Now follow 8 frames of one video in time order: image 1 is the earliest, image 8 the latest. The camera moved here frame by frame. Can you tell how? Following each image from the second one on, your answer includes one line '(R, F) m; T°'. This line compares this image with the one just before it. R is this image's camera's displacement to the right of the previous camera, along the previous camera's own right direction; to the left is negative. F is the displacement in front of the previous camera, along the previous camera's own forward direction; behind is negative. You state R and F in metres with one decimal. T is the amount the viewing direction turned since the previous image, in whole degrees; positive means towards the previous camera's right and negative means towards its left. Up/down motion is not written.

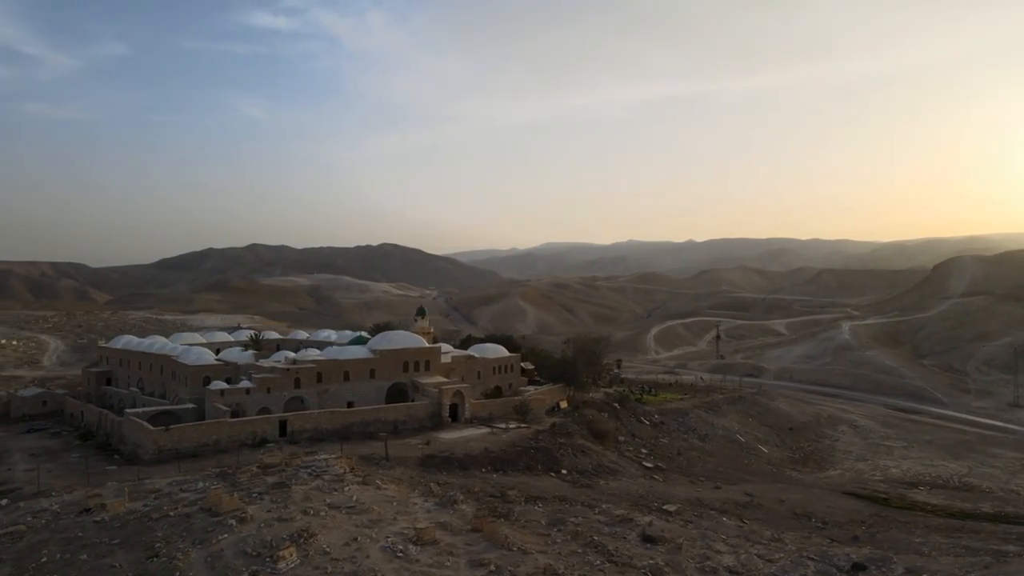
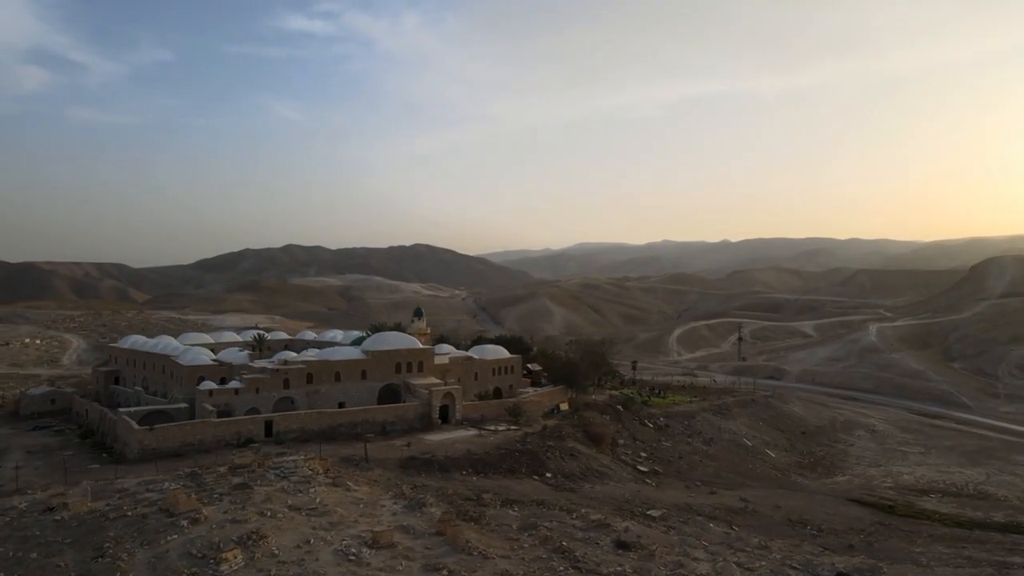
(+1.4, +0.2) m; -2°
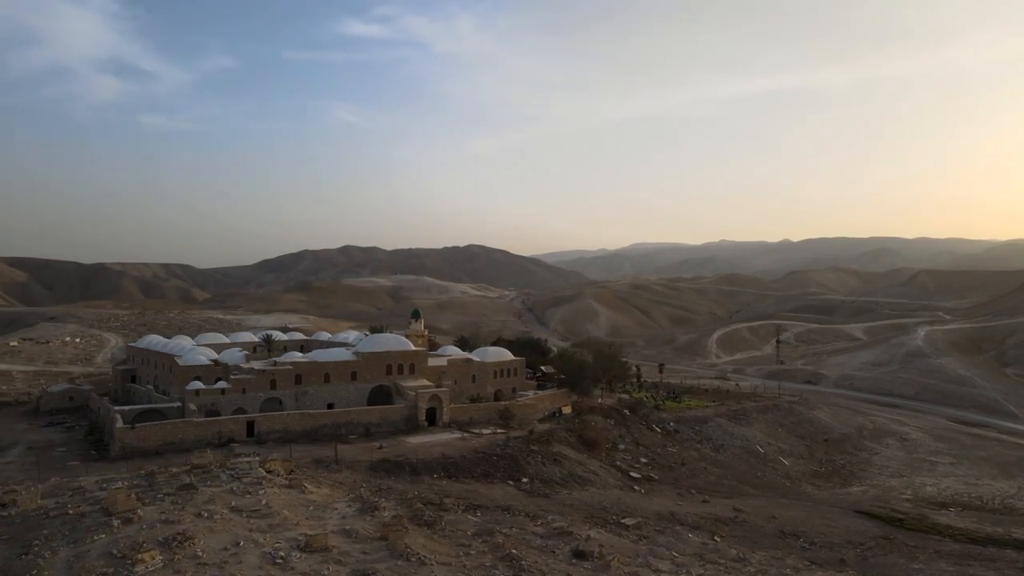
(+2.2, +0.3) m; -4°
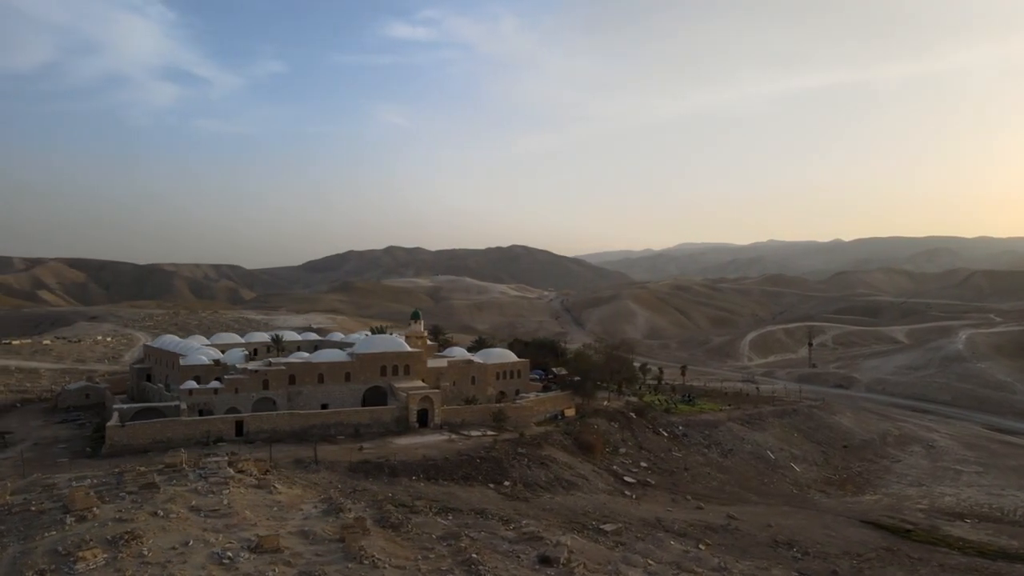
(+1.7, +0.2) m; -3°
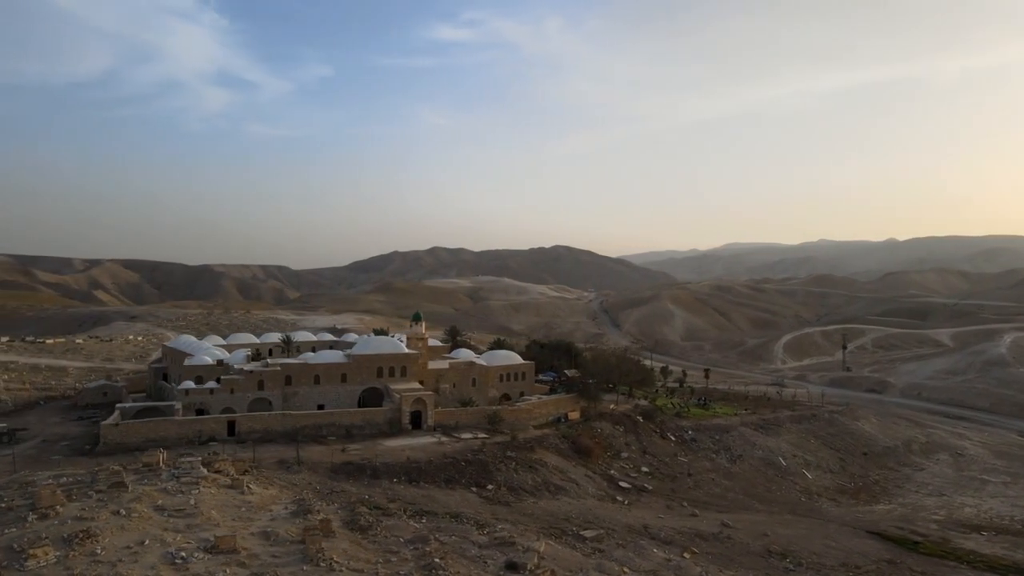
(+1.6, +0.2) m; -3°
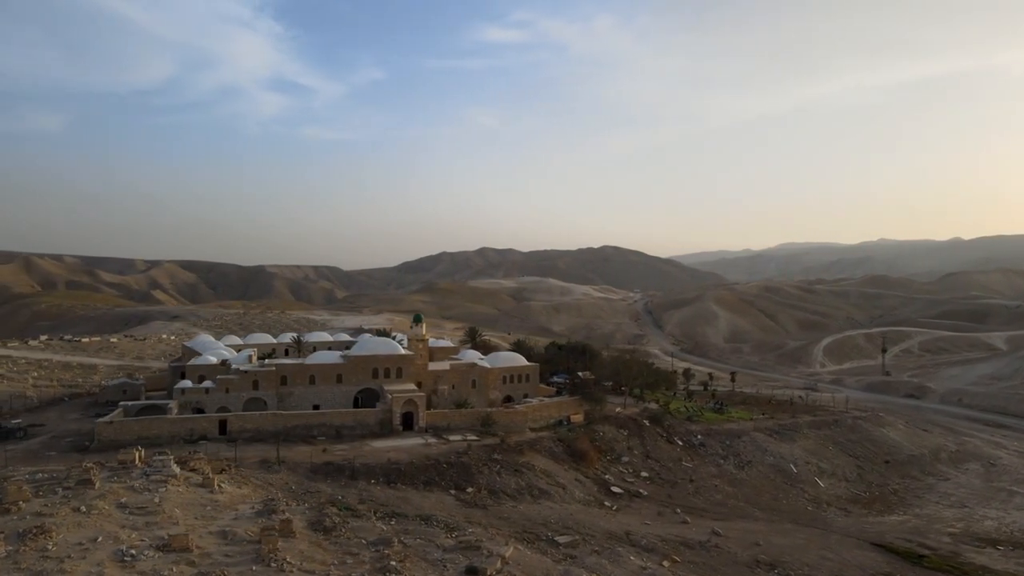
(+1.9, +0.2) m; -4°
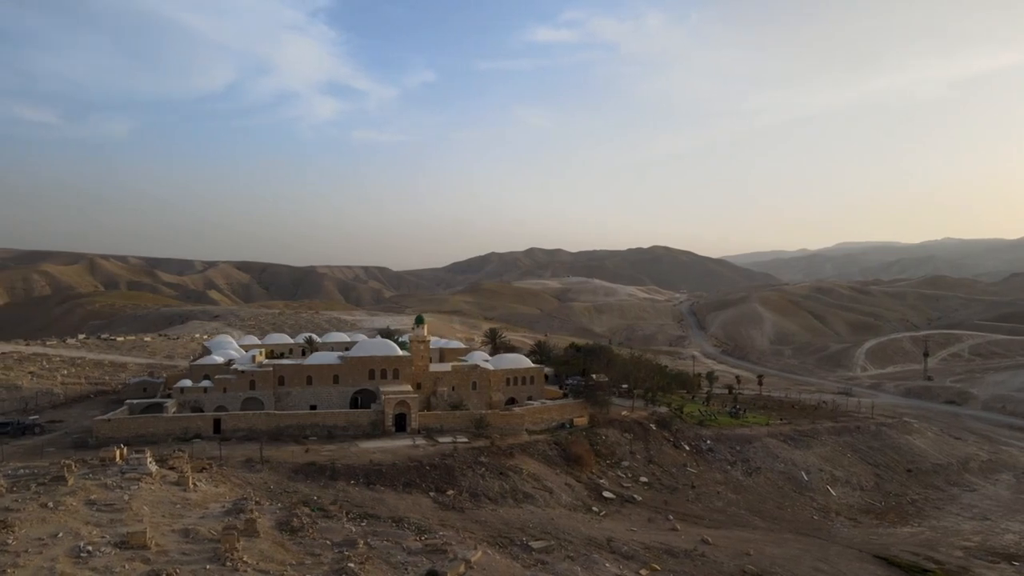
(+1.8, +0.2) m; -4°
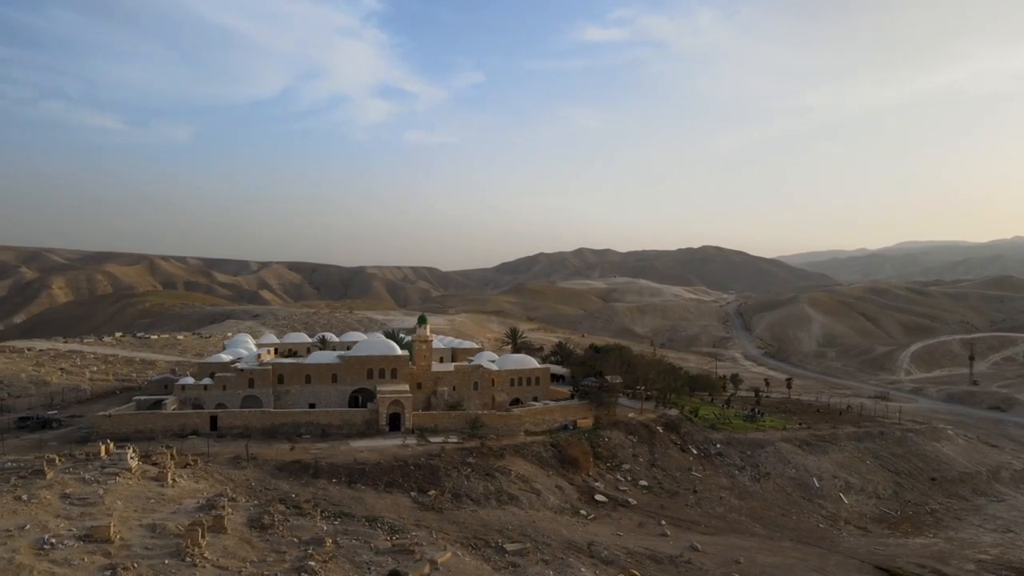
(+1.8, +0.2) m; -4°
